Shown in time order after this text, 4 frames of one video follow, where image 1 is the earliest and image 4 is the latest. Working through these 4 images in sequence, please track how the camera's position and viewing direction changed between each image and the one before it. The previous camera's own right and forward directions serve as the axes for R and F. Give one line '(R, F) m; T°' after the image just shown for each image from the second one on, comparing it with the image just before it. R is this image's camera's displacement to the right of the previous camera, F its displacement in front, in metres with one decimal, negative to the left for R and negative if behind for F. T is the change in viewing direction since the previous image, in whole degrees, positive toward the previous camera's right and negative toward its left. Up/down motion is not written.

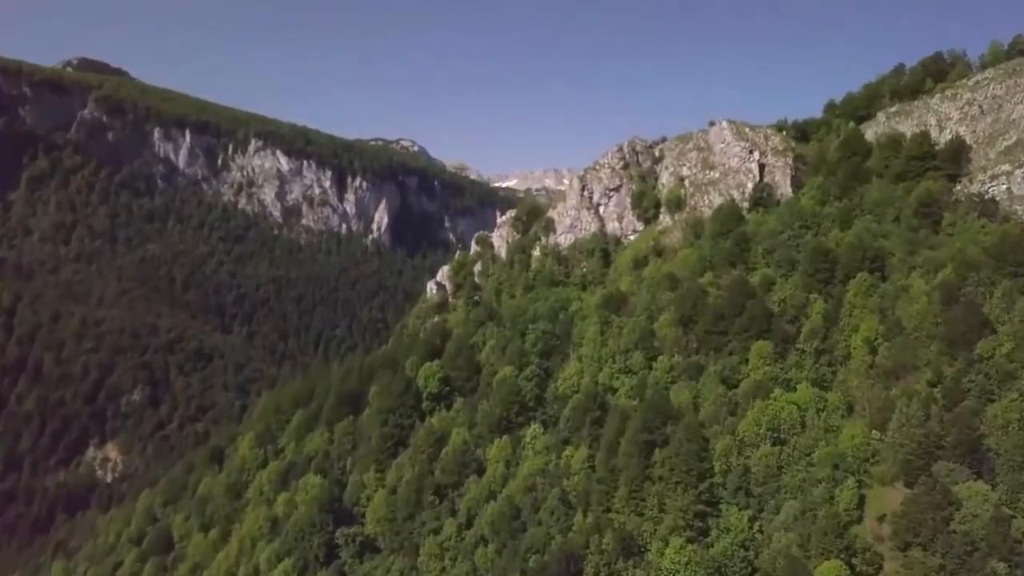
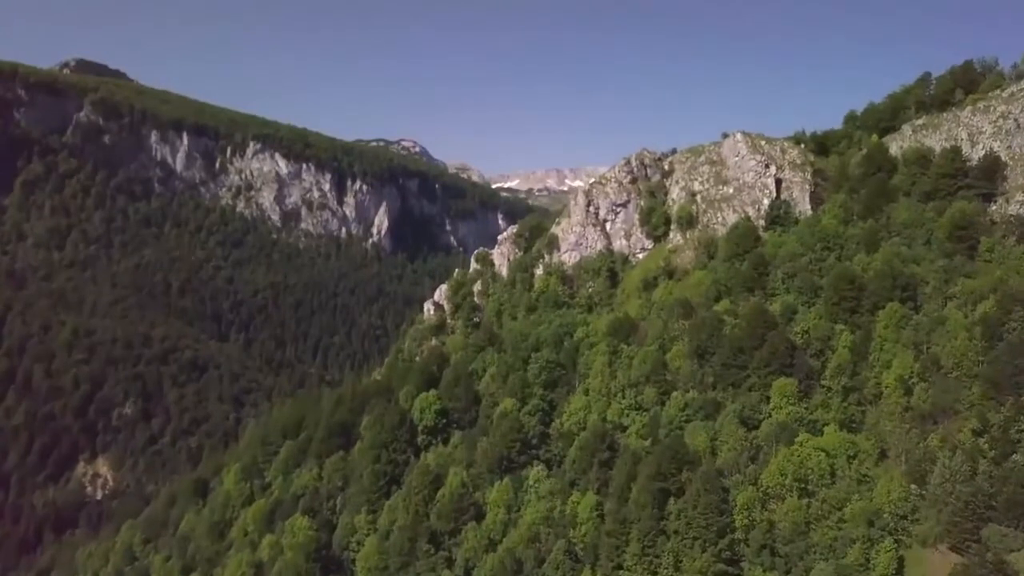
(0.0, +5.7) m; 0°
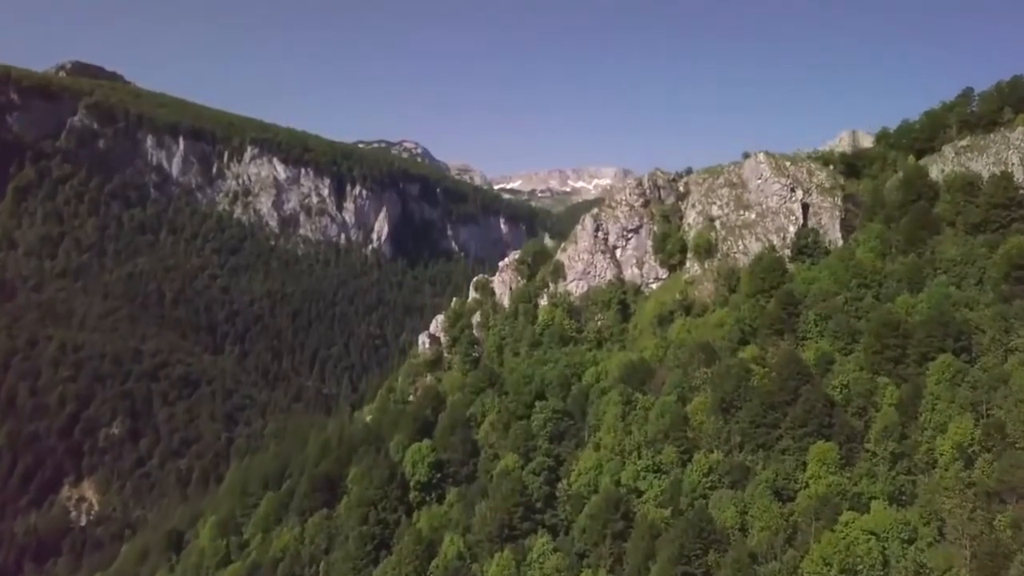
(0.0, +8.0) m; 0°
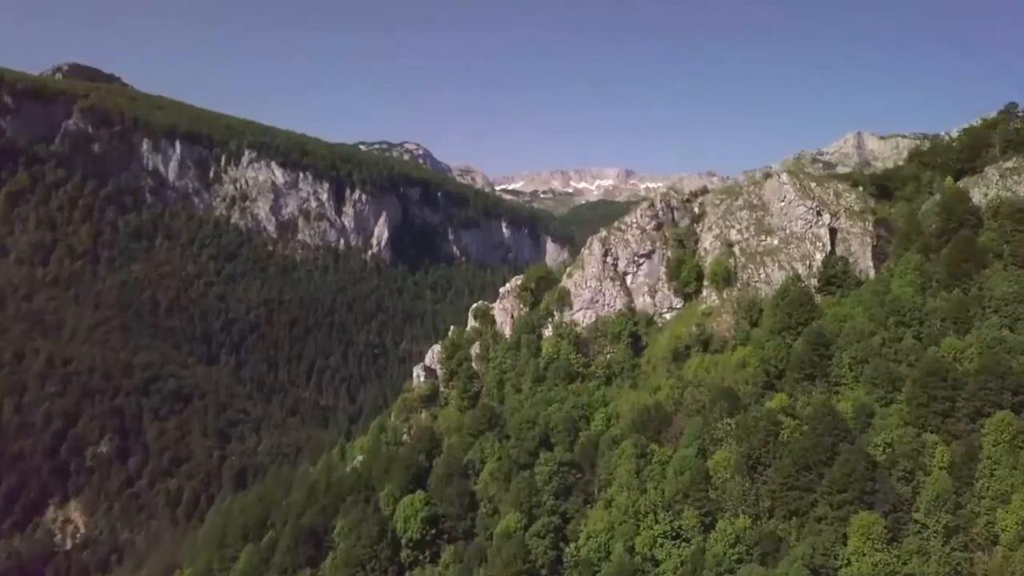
(0.0, +6.9) m; 0°
